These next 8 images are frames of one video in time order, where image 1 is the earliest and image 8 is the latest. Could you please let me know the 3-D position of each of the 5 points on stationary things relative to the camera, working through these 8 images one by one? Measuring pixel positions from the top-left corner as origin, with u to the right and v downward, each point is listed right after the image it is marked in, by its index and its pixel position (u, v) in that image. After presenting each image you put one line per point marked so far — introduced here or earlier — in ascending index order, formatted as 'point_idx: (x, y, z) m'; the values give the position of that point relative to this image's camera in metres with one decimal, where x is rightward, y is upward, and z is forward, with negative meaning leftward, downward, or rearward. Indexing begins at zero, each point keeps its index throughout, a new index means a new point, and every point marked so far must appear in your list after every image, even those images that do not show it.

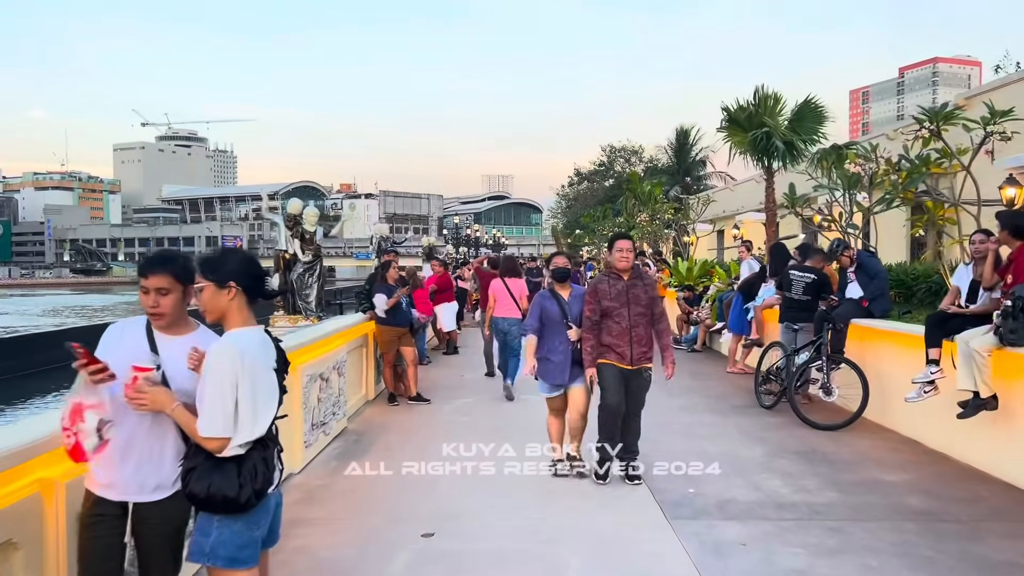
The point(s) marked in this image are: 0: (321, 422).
0: (-1.5, -1.0, +6.4) m
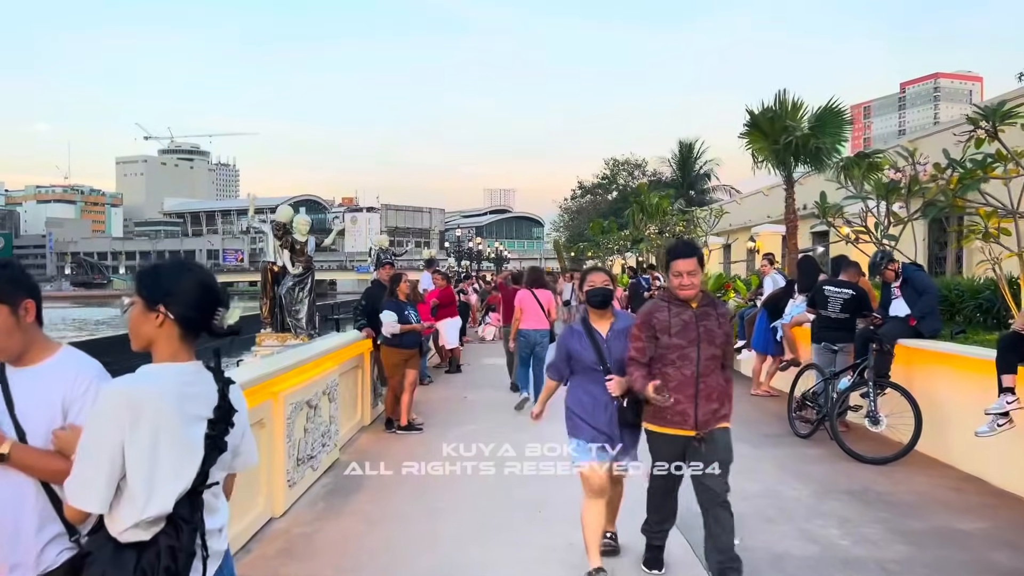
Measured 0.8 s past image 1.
0: (-1.4, -1.1, +5.7) m
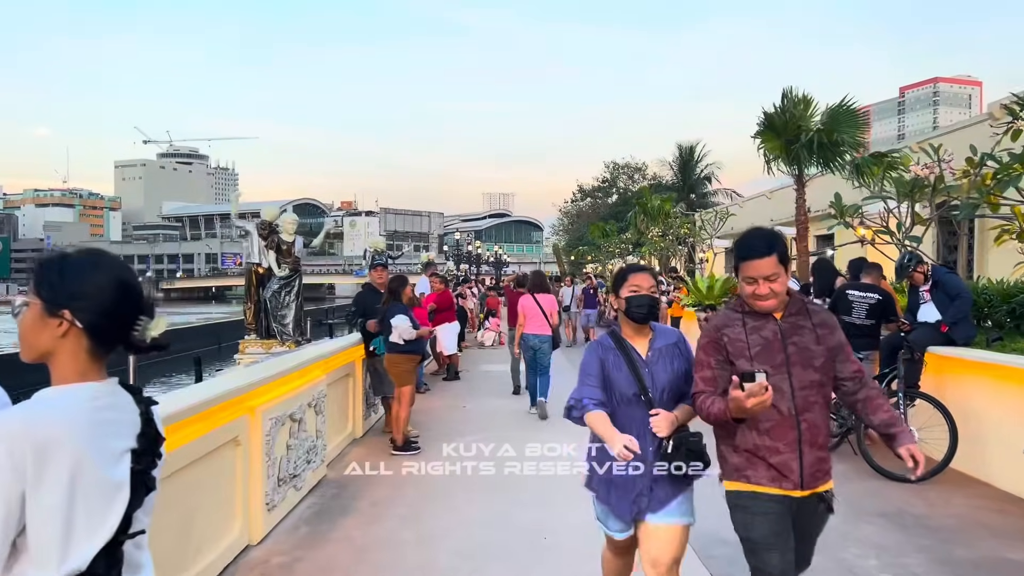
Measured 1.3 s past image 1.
0: (-1.4, -1.2, +5.2) m
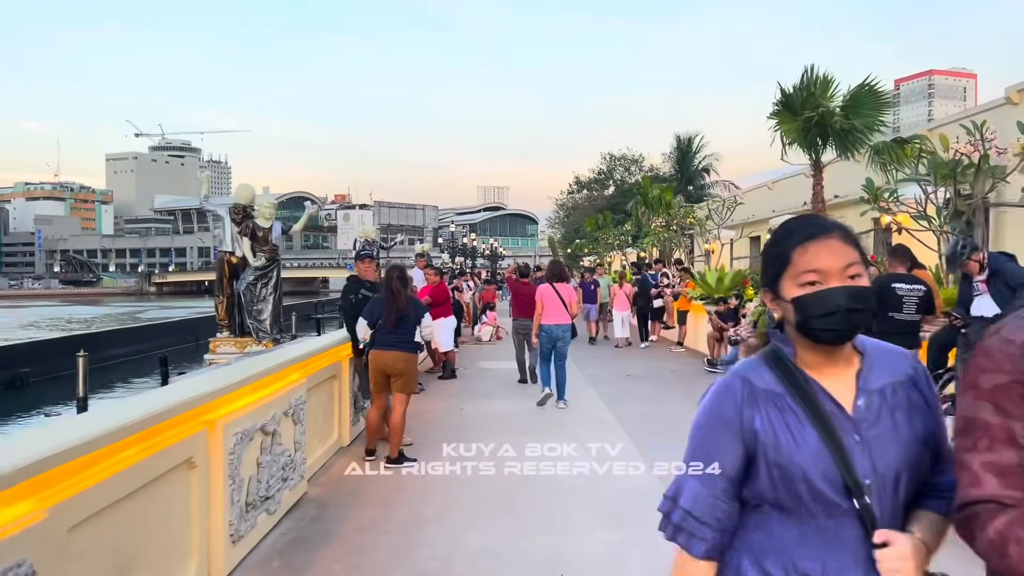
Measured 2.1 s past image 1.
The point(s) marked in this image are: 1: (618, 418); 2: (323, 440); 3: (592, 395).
0: (-1.3, -1.1, +4.4) m
1: (+1.0, -1.3, +8.2) m
2: (-1.4, -1.1, +6.1) m
3: (+0.9, -1.2, +9.4) m
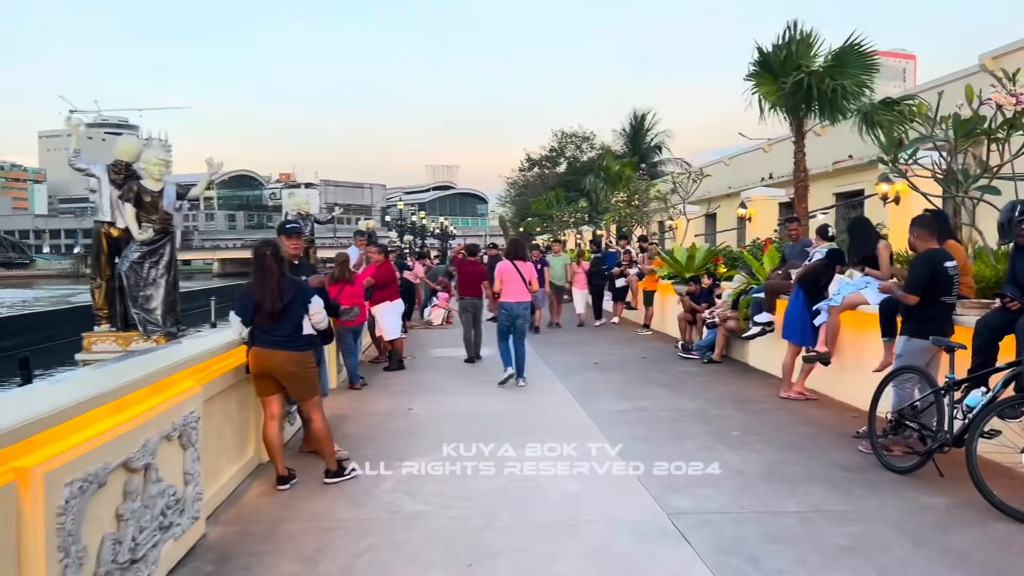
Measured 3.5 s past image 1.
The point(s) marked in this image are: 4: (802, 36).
0: (-1.4, -1.0, +3.2) m
1: (+0.7, -1.1, +7.0) m
2: (-1.6, -1.0, +4.8) m
3: (+0.5, -1.0, +8.3) m
4: (+3.8, +3.2, +10.9) m
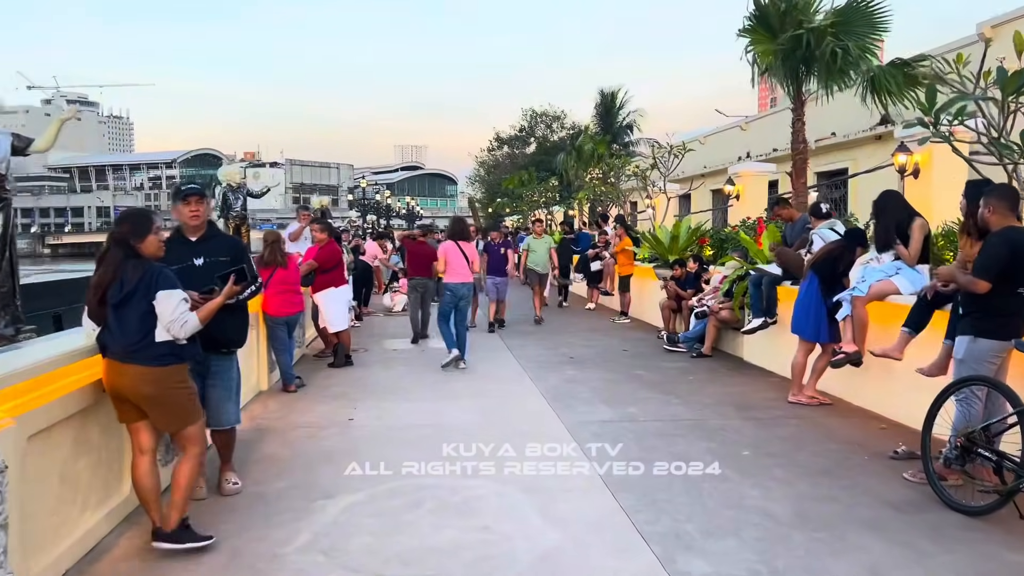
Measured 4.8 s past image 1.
0: (-1.6, -1.0, +1.9) m
1: (+0.4, -1.0, +5.8) m
2: (-1.8, -0.9, +3.5) m
3: (+0.2, -0.9, +7.1) m
4: (+3.4, +3.4, +9.7) m
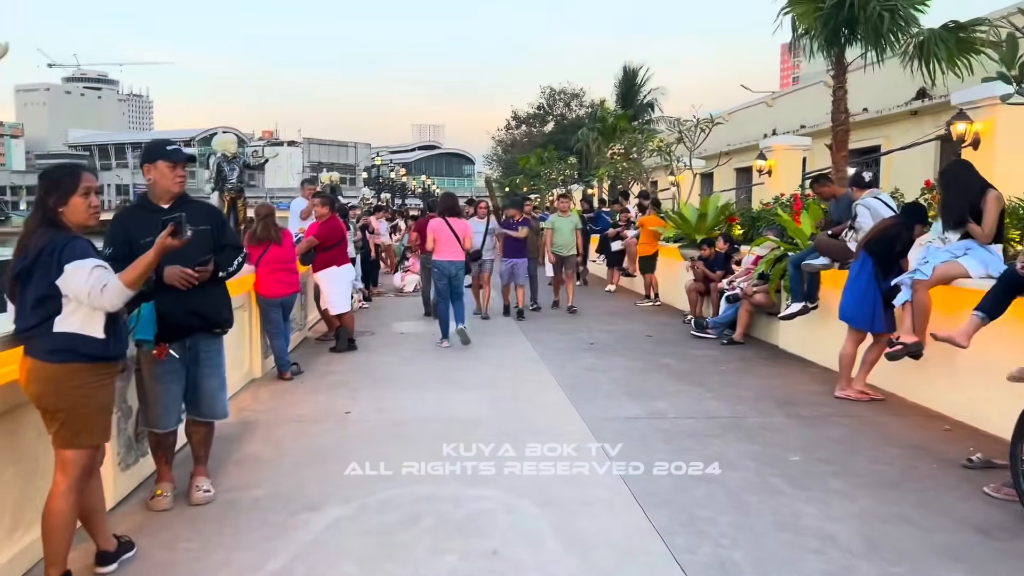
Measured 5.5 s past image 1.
0: (-1.6, -1.0, +1.3) m
1: (+0.5, -0.9, +5.2) m
2: (-1.7, -0.8, +2.9) m
3: (+0.3, -0.7, +6.4) m
4: (+3.6, +3.6, +8.9) m
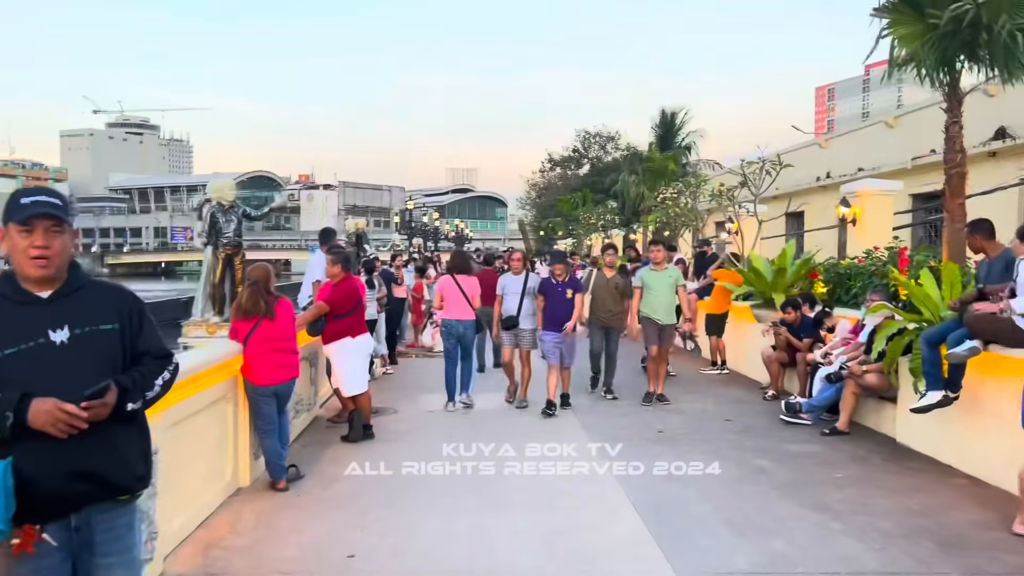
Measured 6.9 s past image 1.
0: (-1.4, -1.2, -0.1) m
1: (+0.8, -1.3, +3.7) m
2: (-1.5, -1.2, +1.5) m
3: (+0.6, -1.2, +4.9) m
4: (+4.0, +3.0, +7.5) m
